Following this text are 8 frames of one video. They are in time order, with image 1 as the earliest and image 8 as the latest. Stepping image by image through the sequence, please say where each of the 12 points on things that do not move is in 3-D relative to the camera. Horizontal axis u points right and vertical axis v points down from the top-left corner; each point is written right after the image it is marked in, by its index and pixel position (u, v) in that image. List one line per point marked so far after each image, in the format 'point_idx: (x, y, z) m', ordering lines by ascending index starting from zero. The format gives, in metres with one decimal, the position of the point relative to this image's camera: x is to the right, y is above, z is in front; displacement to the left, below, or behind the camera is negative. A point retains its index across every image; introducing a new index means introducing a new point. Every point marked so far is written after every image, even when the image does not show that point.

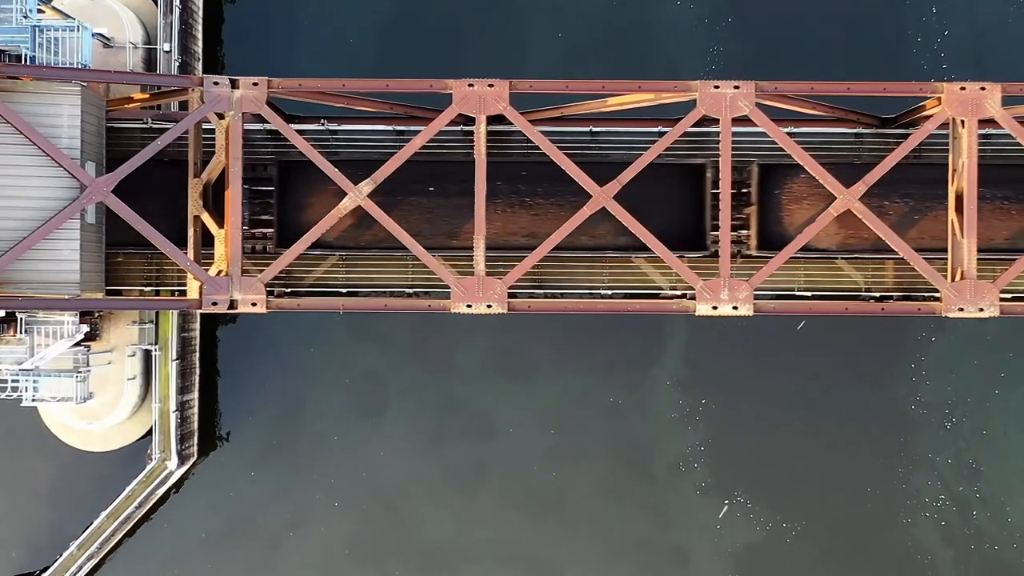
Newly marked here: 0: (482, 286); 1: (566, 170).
0: (-0.5, 0.0, +11.7) m
1: (+0.9, +2.0, +11.7) m
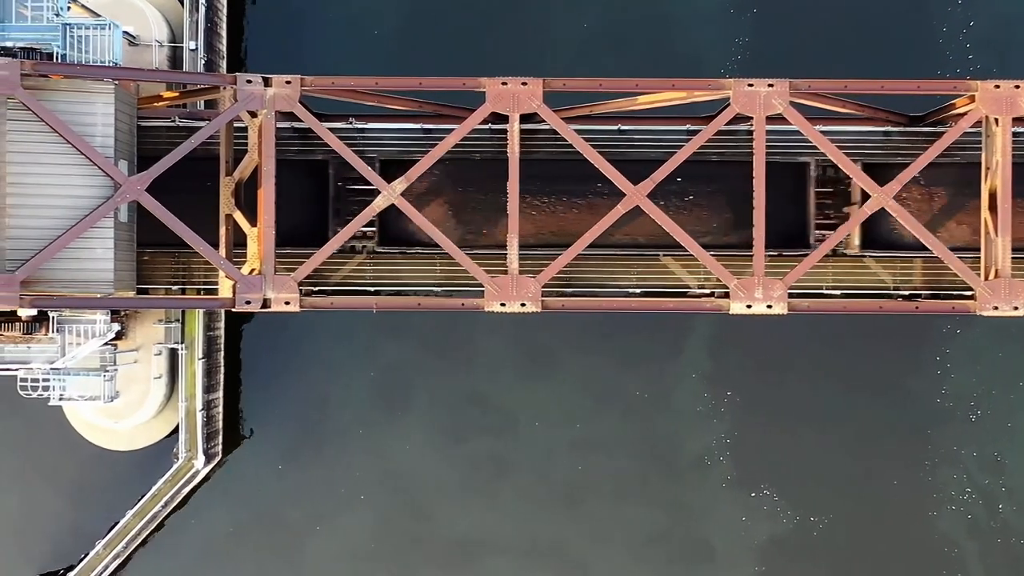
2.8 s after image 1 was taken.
0: (0.0, 0.0, +11.6) m
1: (+1.4, +2.0, +11.6) m
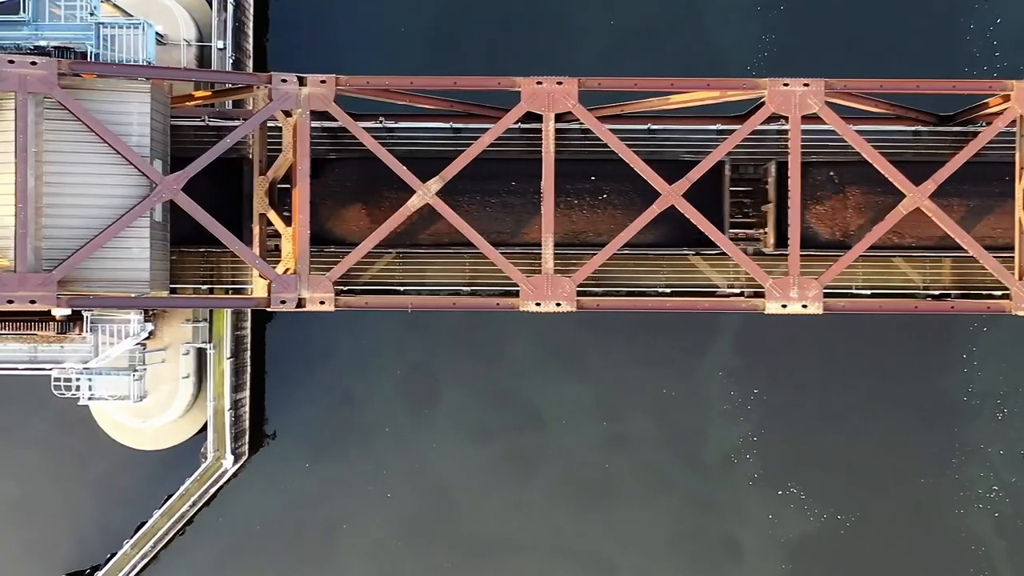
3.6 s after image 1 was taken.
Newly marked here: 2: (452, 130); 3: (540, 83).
0: (+0.6, 0.0, +11.6) m
1: (+2.0, +2.0, +11.6) m
2: (-1.2, +3.2, +13.9) m
3: (+0.5, +3.5, +11.7) m
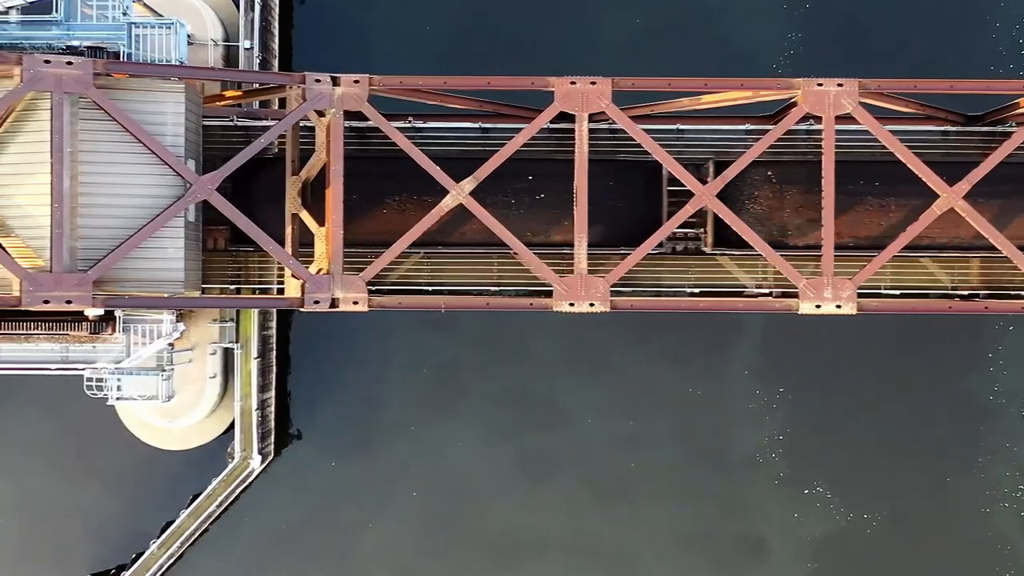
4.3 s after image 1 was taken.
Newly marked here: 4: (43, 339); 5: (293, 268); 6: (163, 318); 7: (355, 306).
0: (+1.2, 0.0, +11.6) m
1: (+2.6, +2.0, +11.6) m
2: (-0.6, +3.2, +13.9) m
3: (+1.1, +3.5, +11.7) m
4: (-8.4, -0.9, +12.4) m
5: (-3.6, +0.4, +11.4) m
6: (-6.4, -0.5, +12.7) m
7: (-2.7, -0.3, +11.6) m
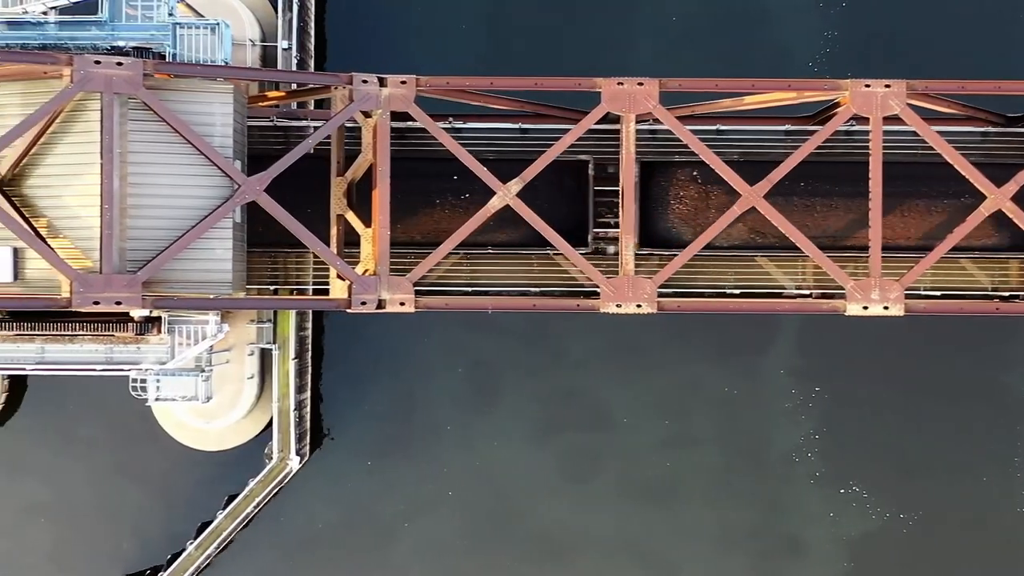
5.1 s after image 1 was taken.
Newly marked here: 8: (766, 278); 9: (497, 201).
0: (+2.0, 0.0, +11.6) m
1: (+3.4, +2.0, +11.6) m
2: (+0.2, +3.2, +13.9) m
3: (+1.9, +3.4, +11.6) m
4: (-7.6, -0.9, +12.3) m
5: (-2.8, +0.3, +11.4) m
6: (-5.6, -0.6, +12.6) m
7: (-1.9, -0.3, +11.6) m
8: (+5.1, +0.2, +14.0) m
9: (-0.2, +1.4, +11.3) m
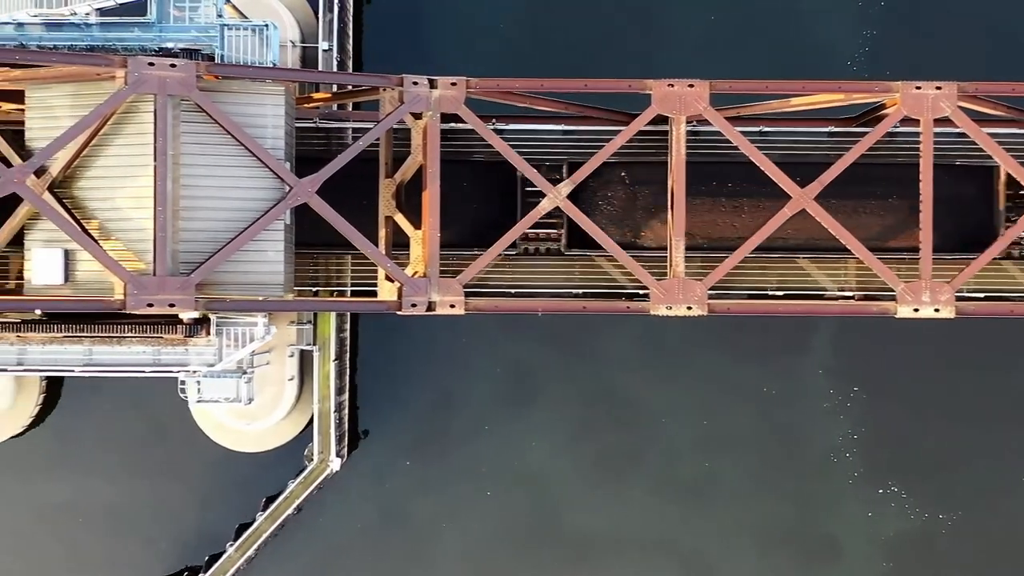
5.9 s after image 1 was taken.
0: (+2.9, 0.0, +11.6) m
1: (+4.3, +2.0, +11.6) m
2: (+1.0, +3.1, +13.9) m
3: (+2.7, +3.4, +11.6) m
4: (-6.7, -1.0, +12.3) m
5: (-2.0, +0.3, +11.3) m
6: (-4.7, -0.6, +12.6) m
7: (-1.0, -0.4, +11.6) m
8: (+6.0, +0.2, +14.0) m
9: (+0.6, +1.4, +11.3) m
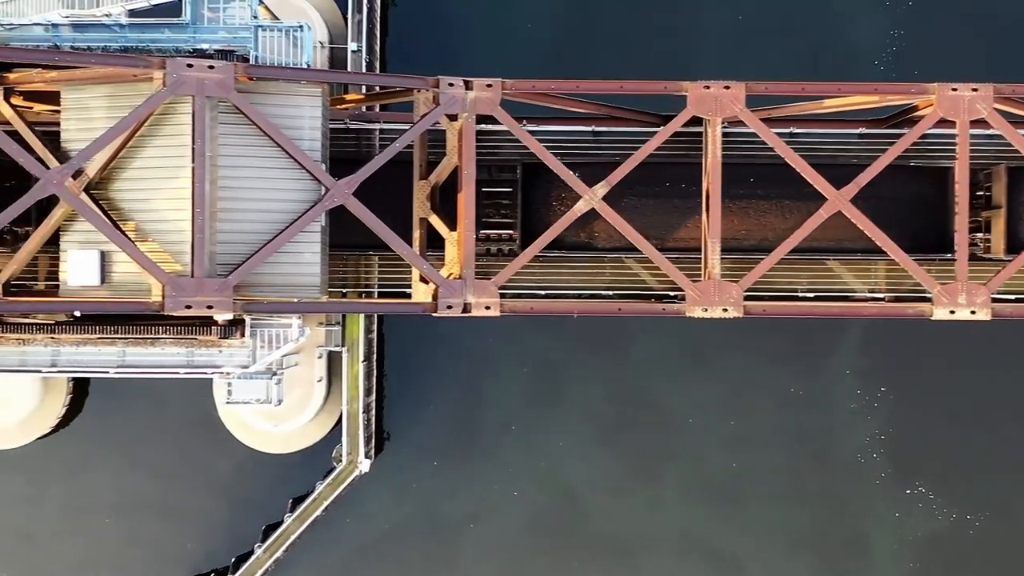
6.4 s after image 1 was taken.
0: (+3.5, 0.0, +11.6) m
1: (+4.9, +1.9, +11.6) m
2: (+1.6, +3.1, +13.8) m
3: (+3.3, +3.4, +11.6) m
4: (-6.1, -1.0, +12.3) m
5: (-1.4, +0.3, +11.3) m
6: (-4.1, -0.6, +12.6) m
7: (-0.4, -0.4, +11.5) m
8: (+6.6, +0.2, +14.0) m
9: (+1.2, +1.4, +11.2) m
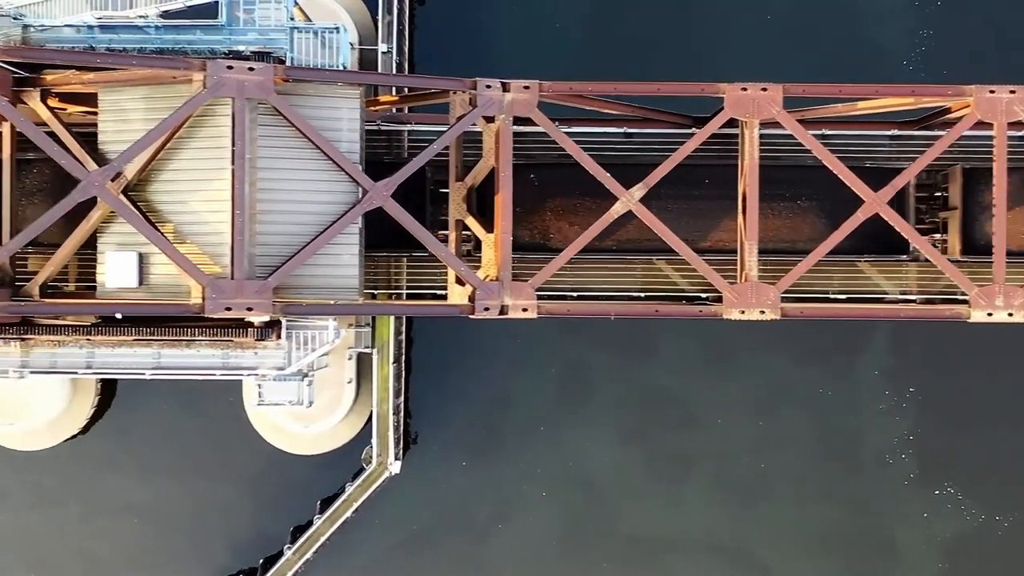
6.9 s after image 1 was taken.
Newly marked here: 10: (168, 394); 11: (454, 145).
0: (+4.1, -0.1, +11.6) m
1: (+5.5, +1.9, +11.6) m
2: (+2.3, +3.1, +13.8) m
3: (+4.0, +3.3, +11.6) m
4: (-5.5, -1.0, +12.3) m
5: (-0.7, +0.2, +11.3) m
6: (-3.5, -0.7, +12.6) m
7: (+0.2, -0.4, +11.5) m
8: (+7.2, +0.1, +14.0) m
9: (+1.9, +1.3, +11.2) m
10: (-7.7, -2.4, +15.5) m
11: (-1.0, +2.5, +12.1) m
